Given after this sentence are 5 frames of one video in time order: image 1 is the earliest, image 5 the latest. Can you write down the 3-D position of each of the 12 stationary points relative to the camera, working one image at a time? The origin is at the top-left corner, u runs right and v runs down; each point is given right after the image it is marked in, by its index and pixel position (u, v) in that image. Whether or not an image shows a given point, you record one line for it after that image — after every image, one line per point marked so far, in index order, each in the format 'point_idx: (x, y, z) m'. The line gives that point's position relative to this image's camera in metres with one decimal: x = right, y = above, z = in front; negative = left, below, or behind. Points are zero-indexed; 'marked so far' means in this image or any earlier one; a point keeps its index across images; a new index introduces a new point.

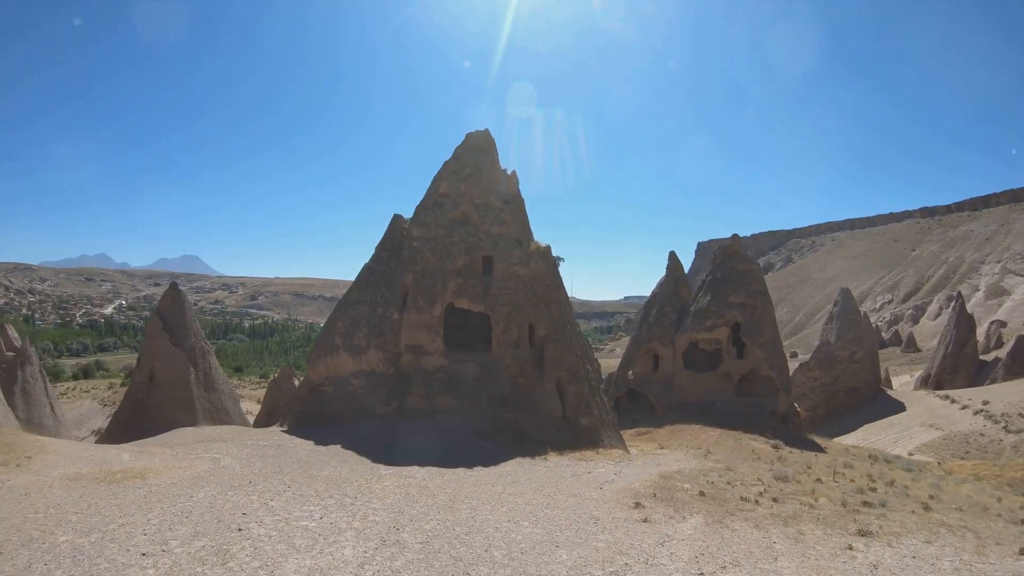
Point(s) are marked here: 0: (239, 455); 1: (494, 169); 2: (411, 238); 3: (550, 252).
0: (-5.0, -3.1, +12.1) m
1: (-0.4, +3.0, +17.3) m
2: (-2.5, +1.2, +16.5) m
3: (+0.9, +0.9, +16.7) m
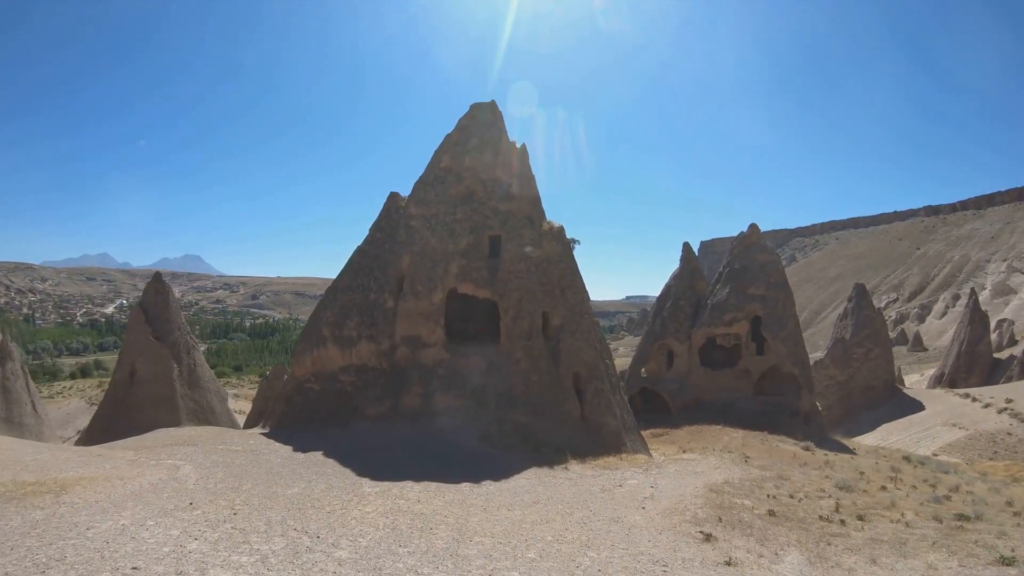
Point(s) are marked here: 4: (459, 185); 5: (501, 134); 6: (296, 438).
0: (-4.8, -2.7, +10.3) m
1: (-0.2, +3.3, +15.4) m
2: (-2.3, +1.6, +14.7) m
3: (+1.1, +1.2, +14.8) m
4: (-1.2, +2.3, +14.9) m
5: (-0.3, +3.6, +15.7) m
6: (-4.1, -2.8, +12.3) m
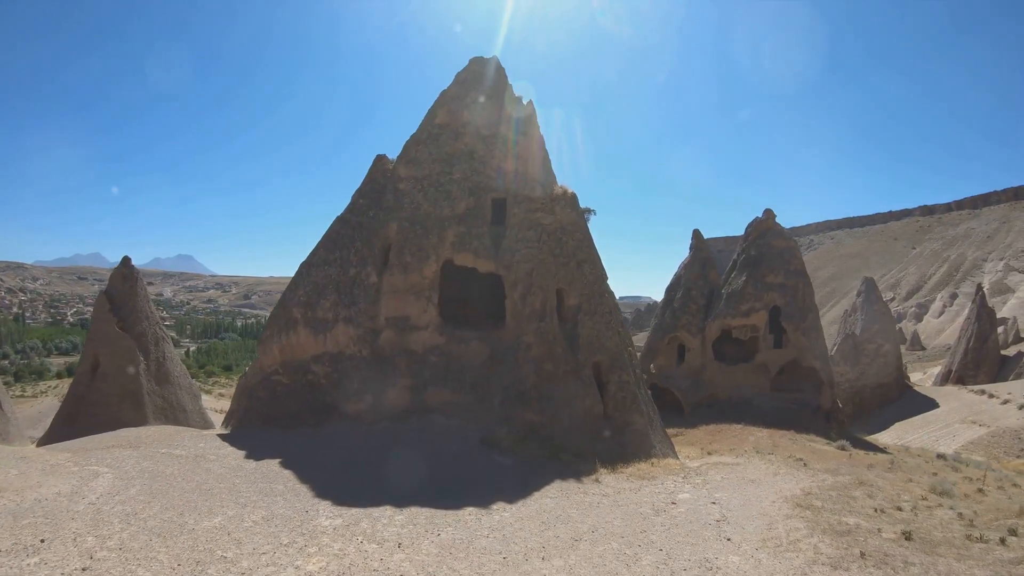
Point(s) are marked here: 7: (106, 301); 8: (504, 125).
0: (-4.7, -2.2, +8.0) m
1: (-0.1, +3.8, +13.2) m
2: (-2.2, +2.0, +12.4) m
3: (+1.2, +1.7, +12.6) m
4: (-1.1, +2.8, +12.6) m
5: (-0.1, +4.1, +13.4) m
6: (-3.9, -2.3, +10.1) m
7: (-11.7, -0.4, +19.1) m
8: (-0.2, +3.2, +12.9) m
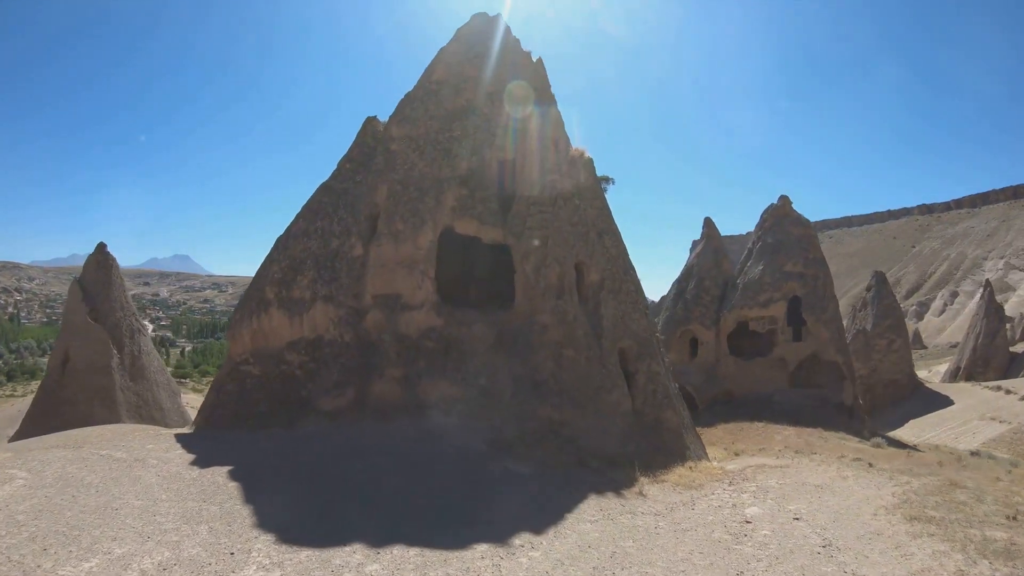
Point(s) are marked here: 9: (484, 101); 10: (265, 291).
0: (-4.5, -1.9, +6.3) m
1: (0.0, +4.2, +11.5) m
2: (-2.1, +2.4, +10.7) m
3: (+1.4, +2.1, +10.9) m
4: (-0.9, +3.2, +10.9) m
5: (0.0, +4.5, +11.7) m
6: (-3.8, -2.0, +8.4) m
7: (-11.6, 0.0, +17.3) m
8: (0.0, +3.6, +11.2) m
9: (-0.5, +3.1, +10.9) m
10: (-3.7, 0.0, +9.7) m
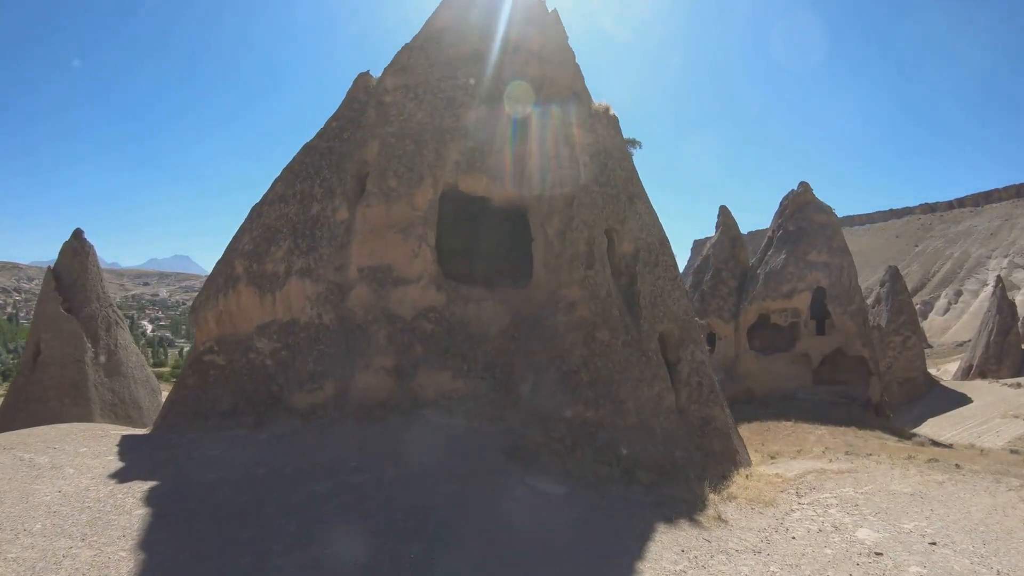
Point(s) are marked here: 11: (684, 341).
0: (-4.3, -1.5, +4.7) m
1: (+0.2, +4.5, +9.9) m
2: (-1.9, +2.8, +9.1) m
3: (+1.6, +2.4, +9.3) m
4: (-0.7, +3.5, +9.3) m
5: (+0.2, +4.8, +10.1) m
6: (-3.6, -1.6, +6.7) m
7: (-11.4, +0.3, +15.7) m
8: (+0.2, +3.9, +9.6) m
9: (-0.3, +3.4, +9.3) m
10: (-3.5, +0.3, +8.1) m
11: (+2.1, -0.6, +7.8) m
